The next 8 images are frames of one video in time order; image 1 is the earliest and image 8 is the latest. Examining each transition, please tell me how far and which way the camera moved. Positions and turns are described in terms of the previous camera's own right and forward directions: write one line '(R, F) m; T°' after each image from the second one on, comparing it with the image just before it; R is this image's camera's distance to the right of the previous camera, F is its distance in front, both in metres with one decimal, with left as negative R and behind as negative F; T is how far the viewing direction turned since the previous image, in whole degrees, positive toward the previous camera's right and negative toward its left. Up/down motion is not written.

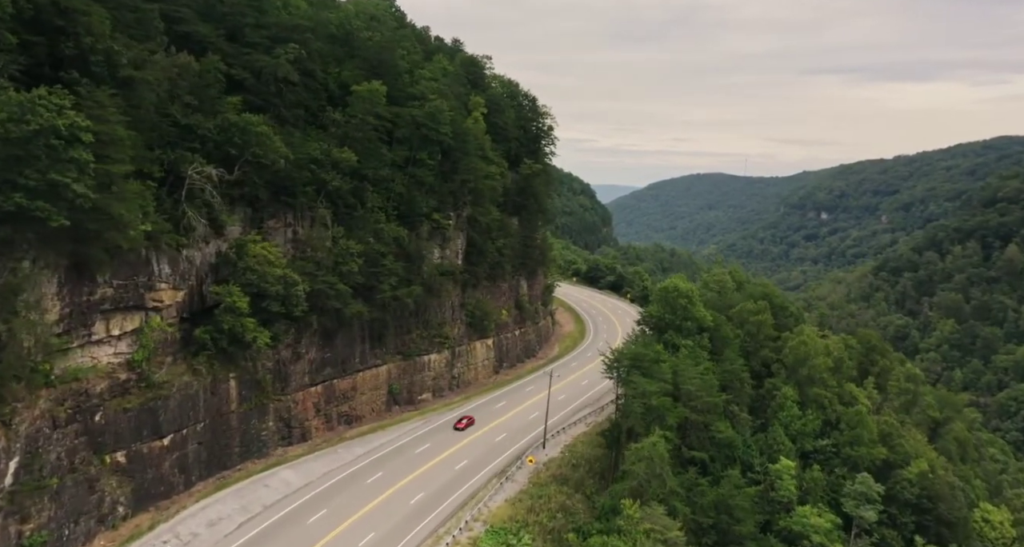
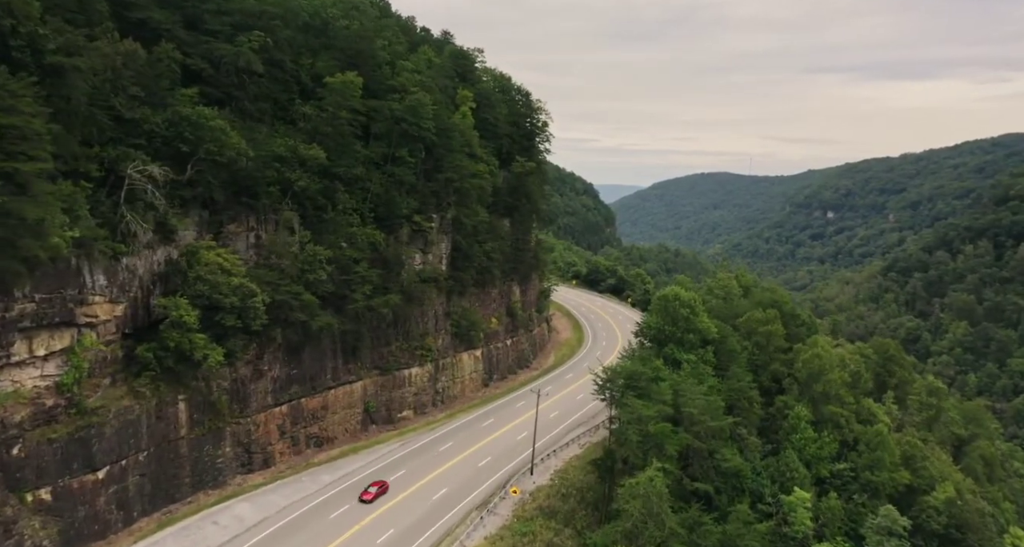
(+1.1, +4.1) m; 0°
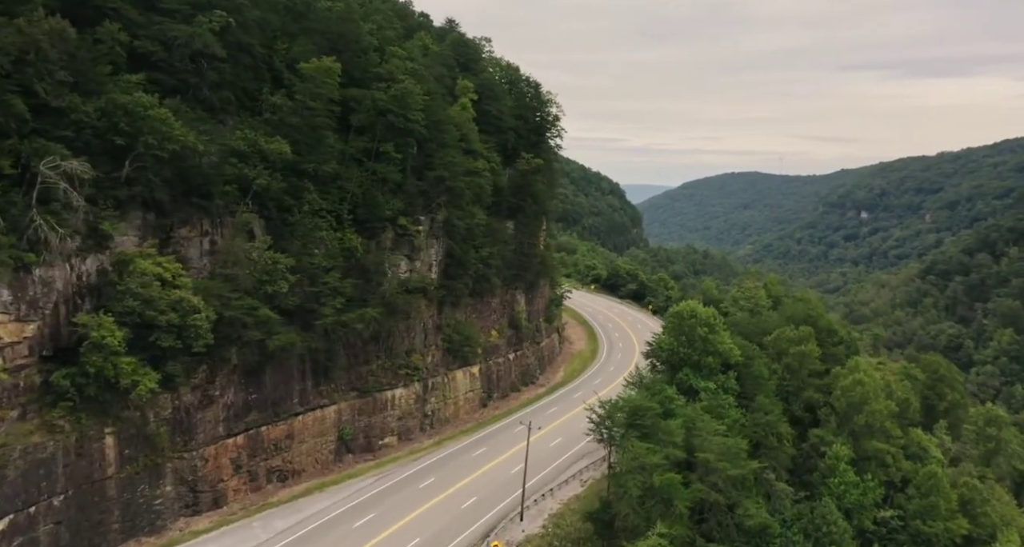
(+1.7, +5.6) m; -2°
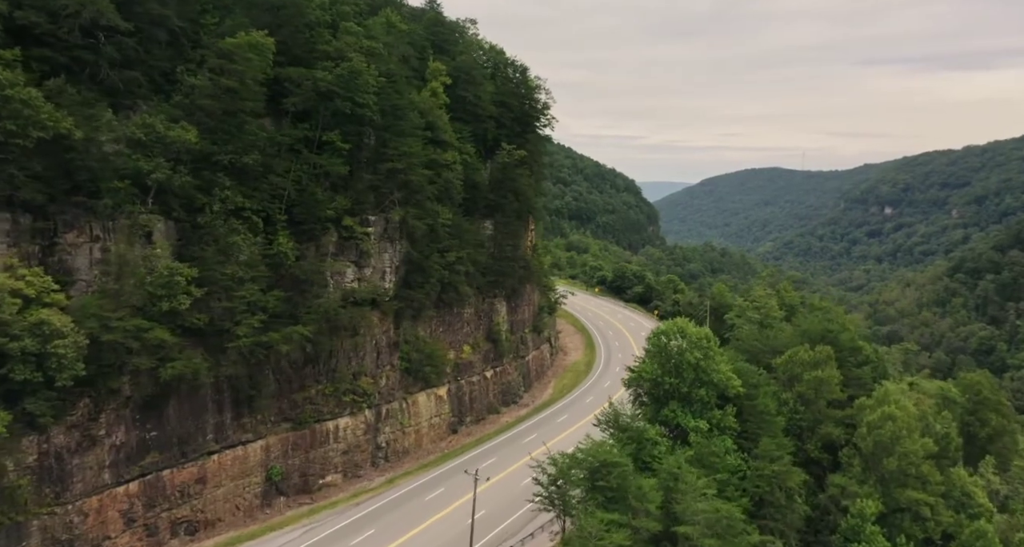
(+2.6, +6.4) m; -1°
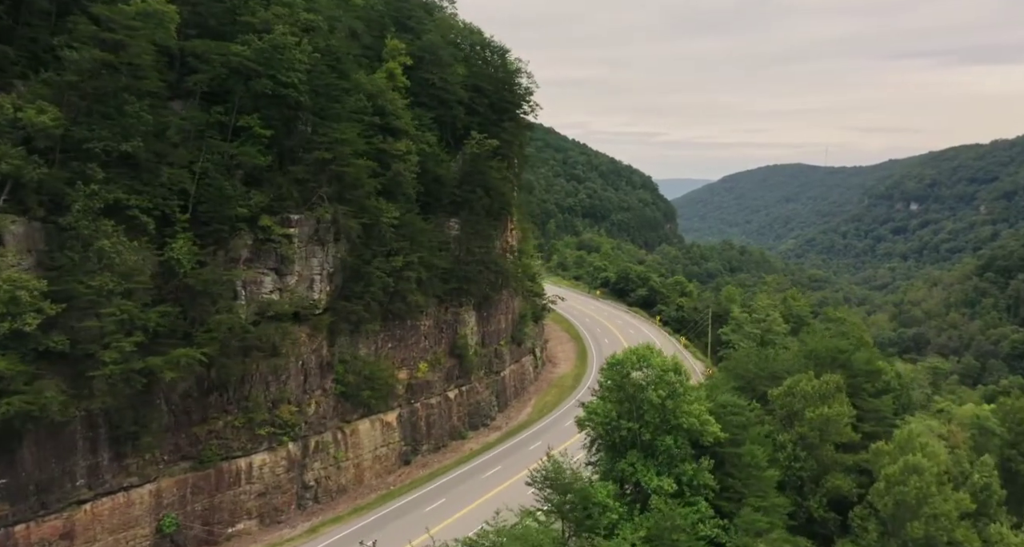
(+2.9, +6.0) m; -1°
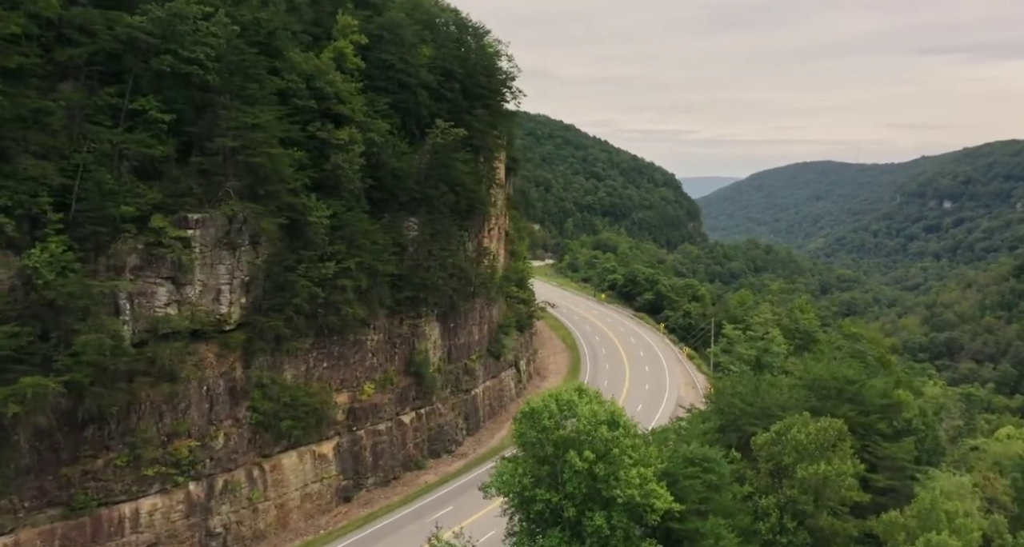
(+2.9, +5.4) m; -2°
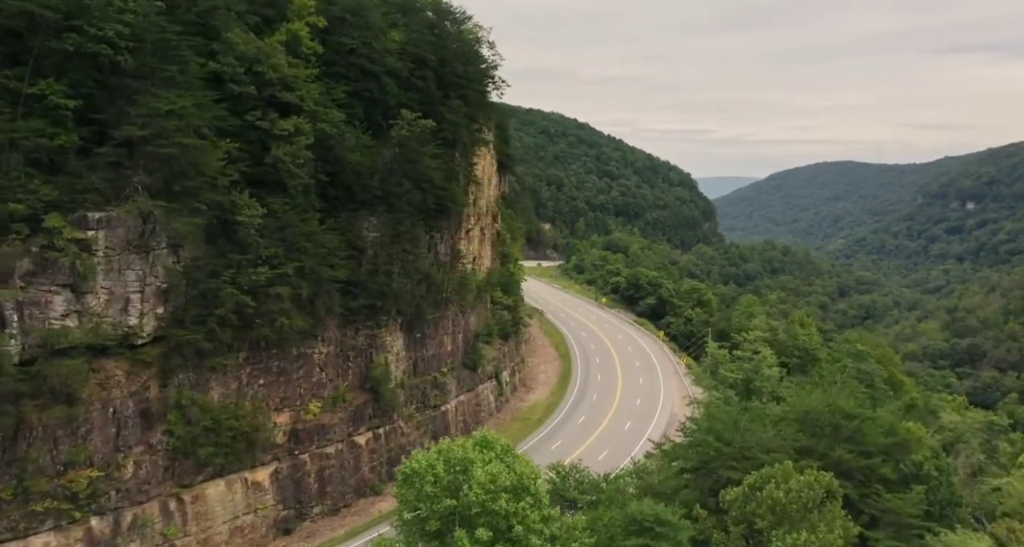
(+2.1, +3.6) m; -1°
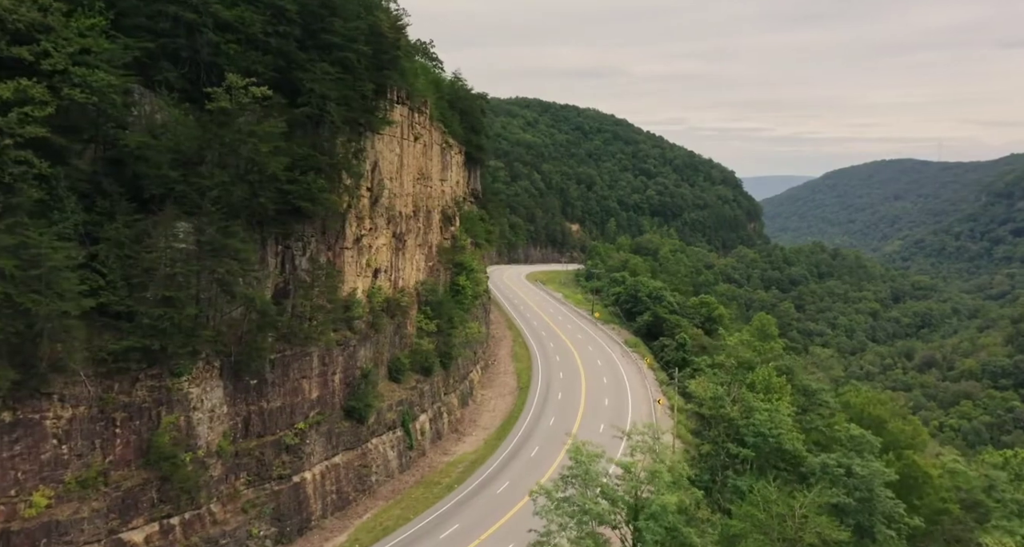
(+6.0, +10.4) m; -4°
